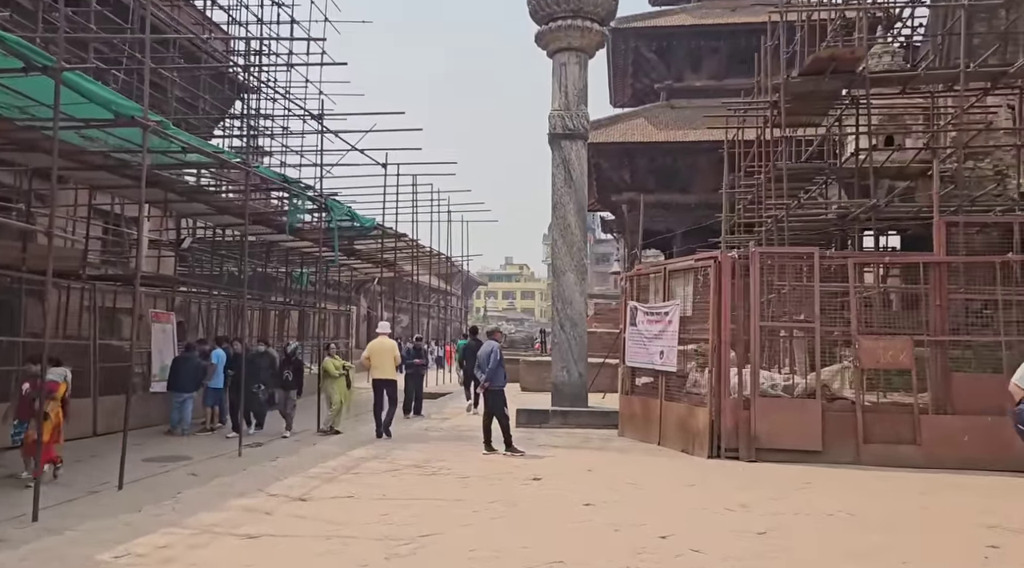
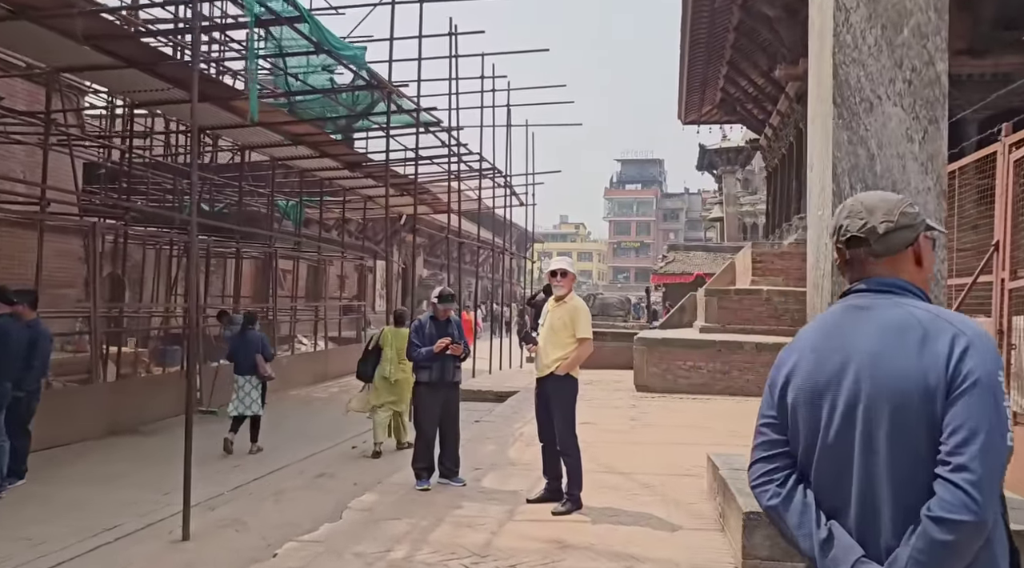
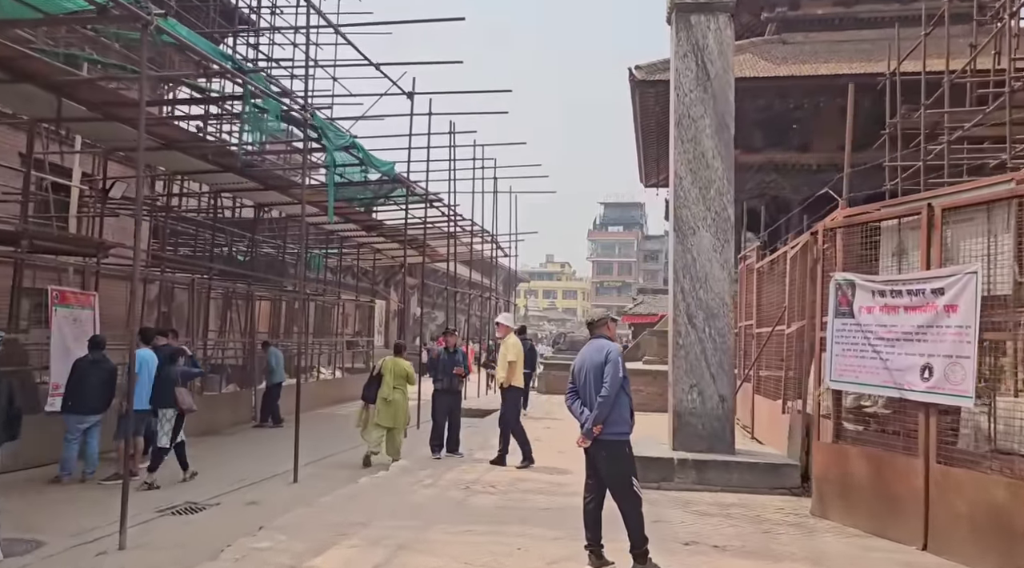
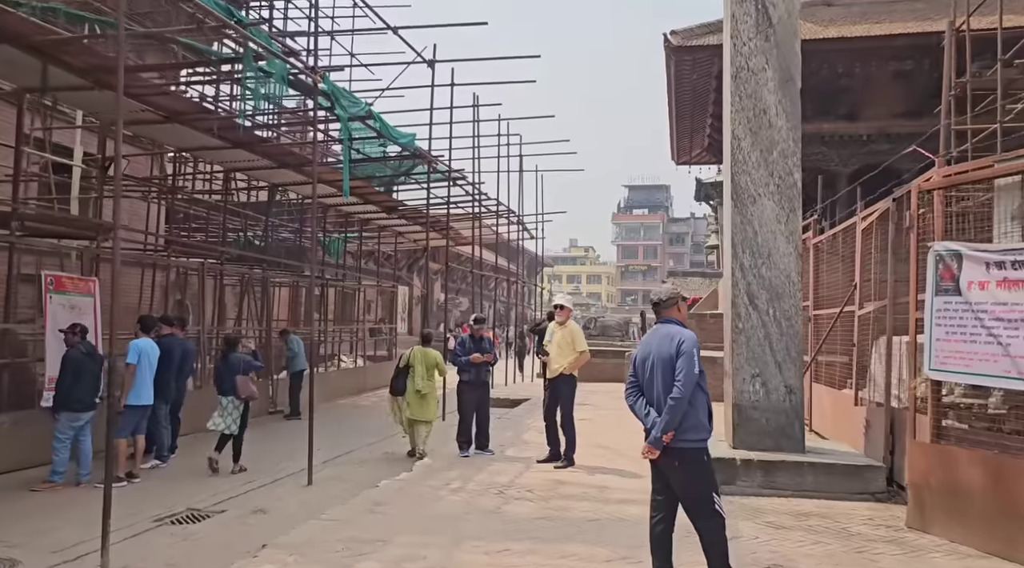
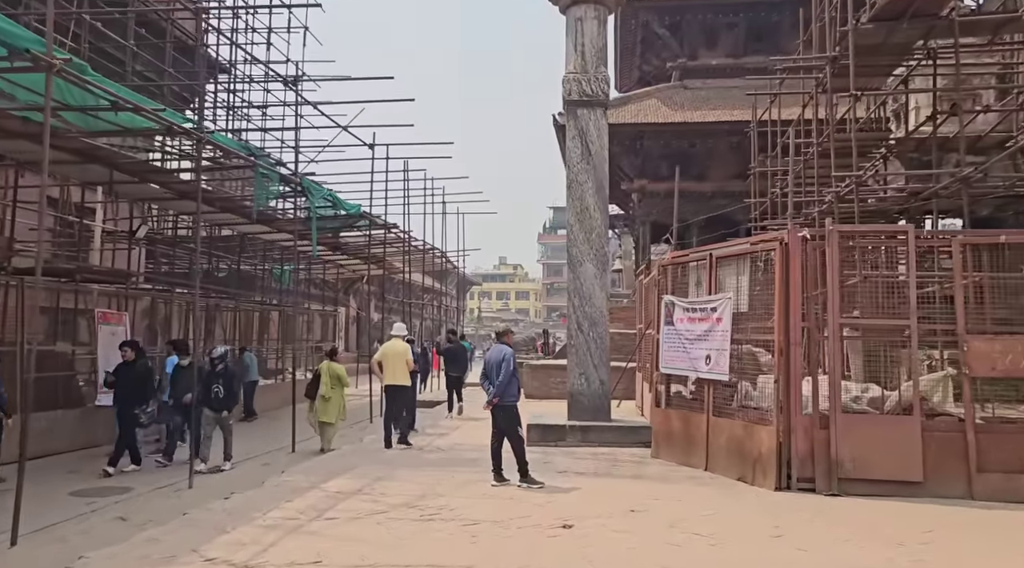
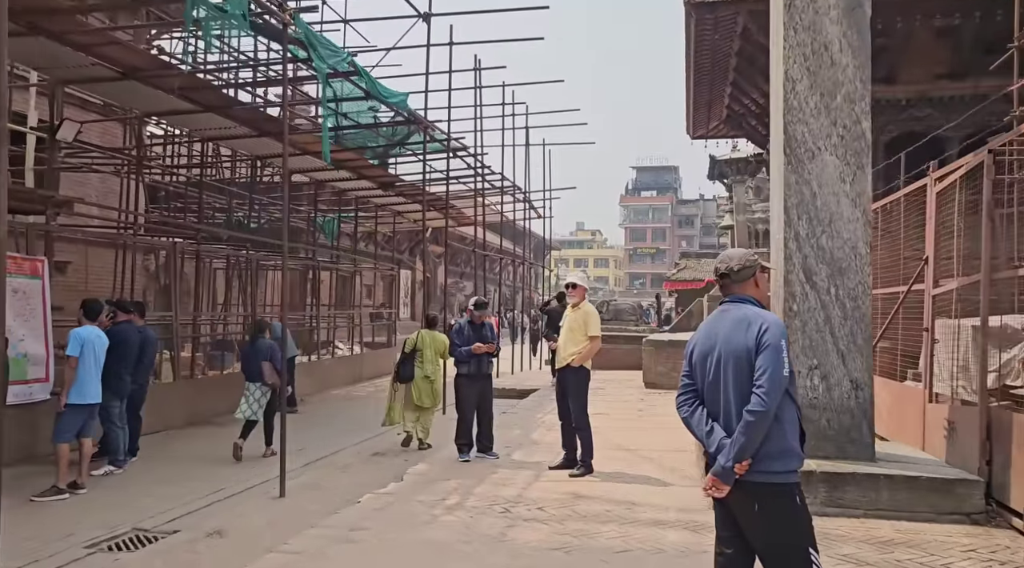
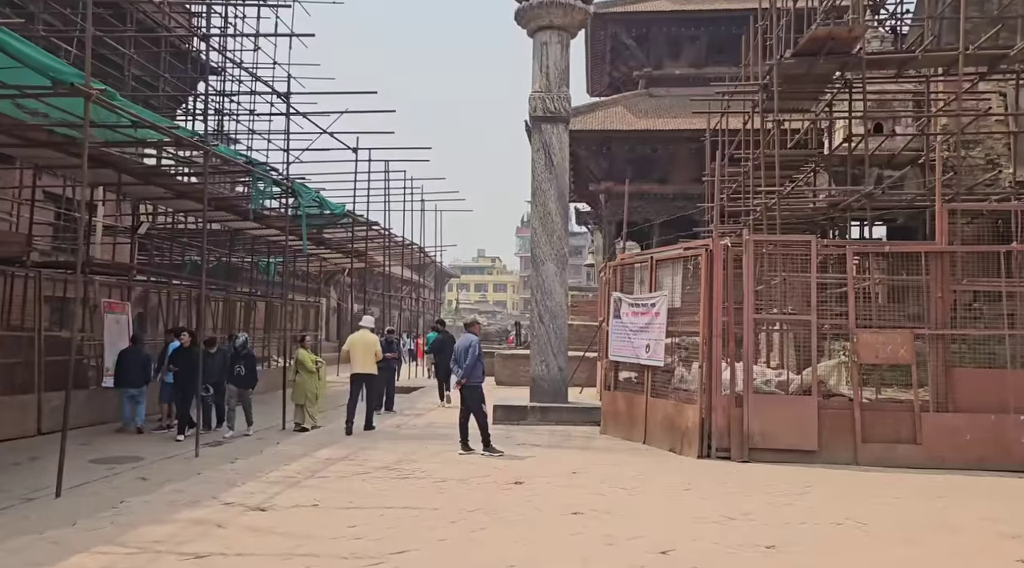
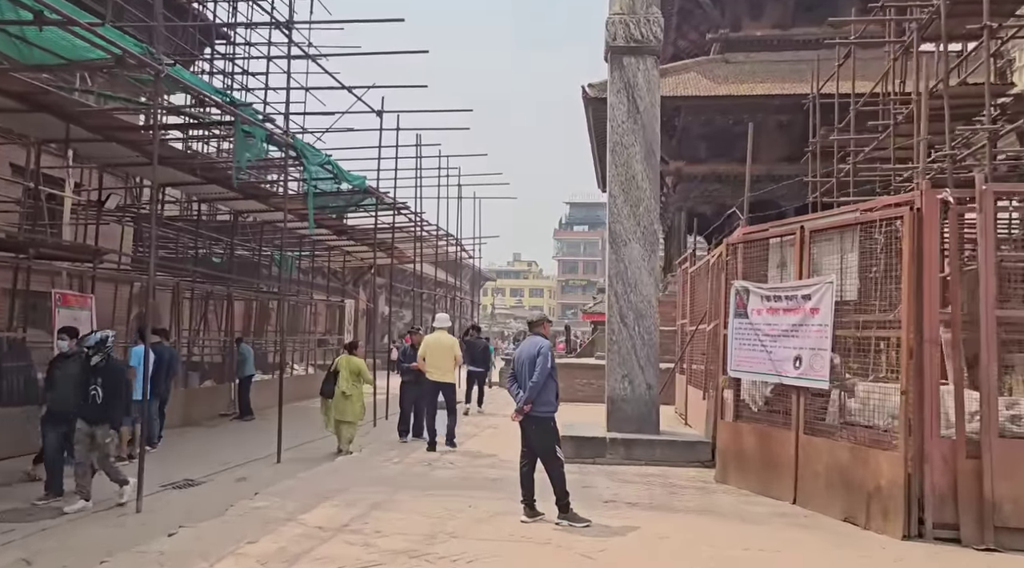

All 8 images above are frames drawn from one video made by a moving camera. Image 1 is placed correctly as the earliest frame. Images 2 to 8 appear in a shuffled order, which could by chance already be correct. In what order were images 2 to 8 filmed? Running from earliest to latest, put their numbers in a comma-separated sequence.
7, 5, 8, 3, 4, 6, 2
